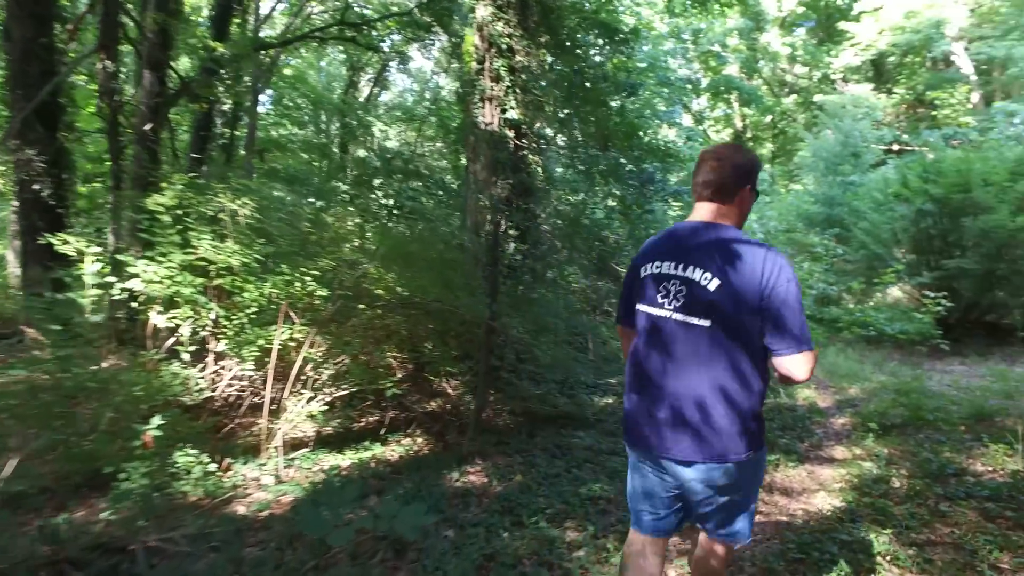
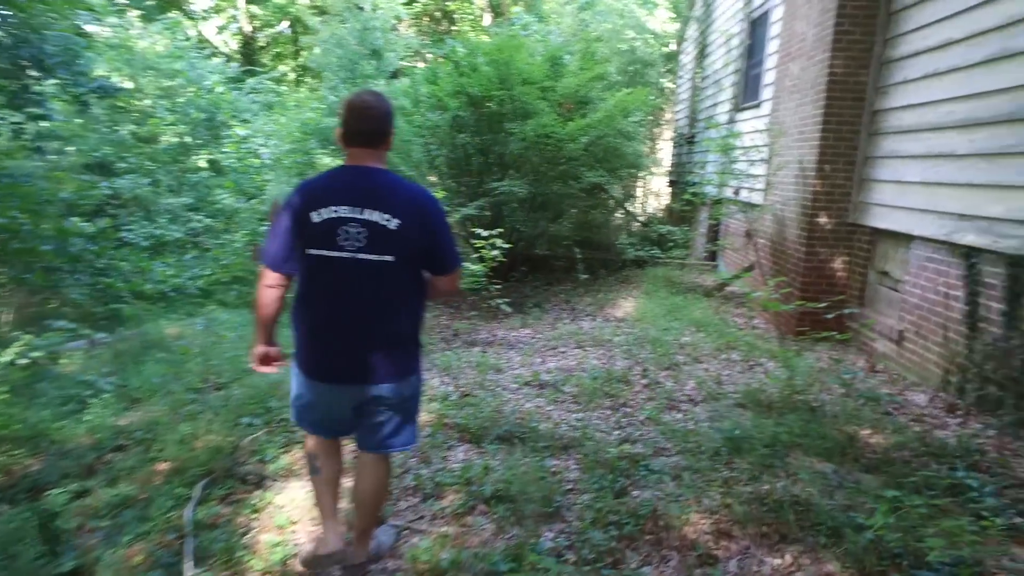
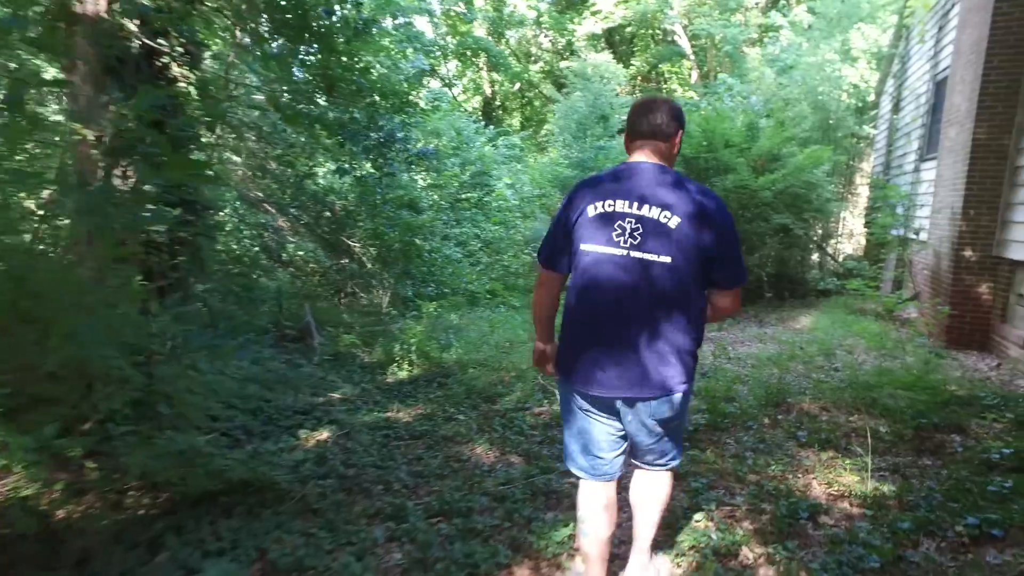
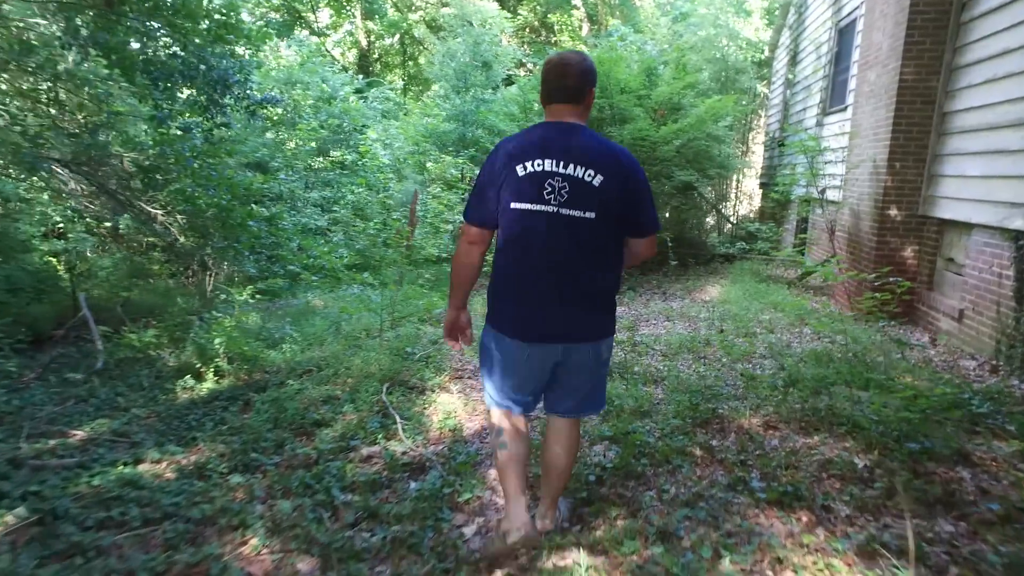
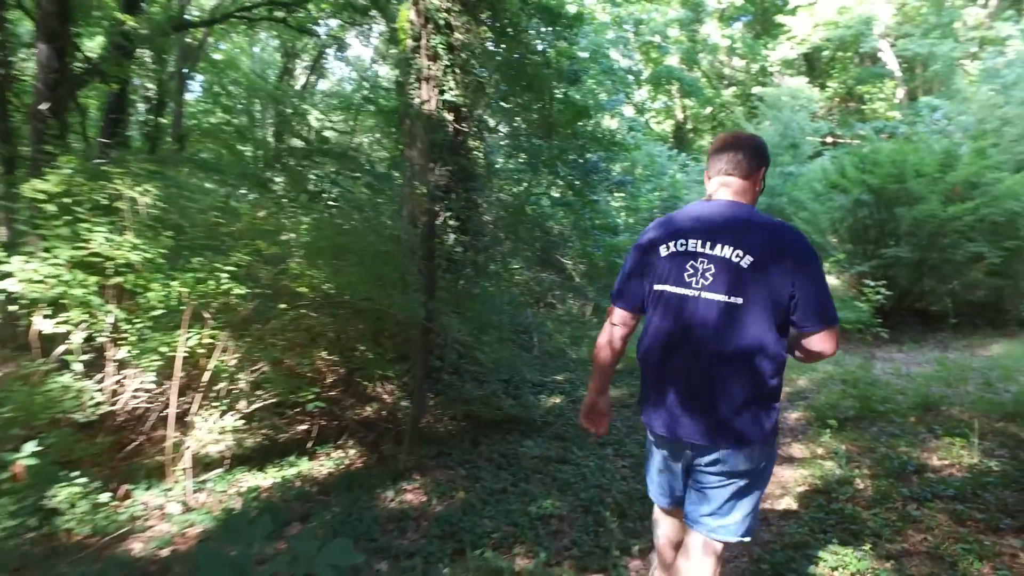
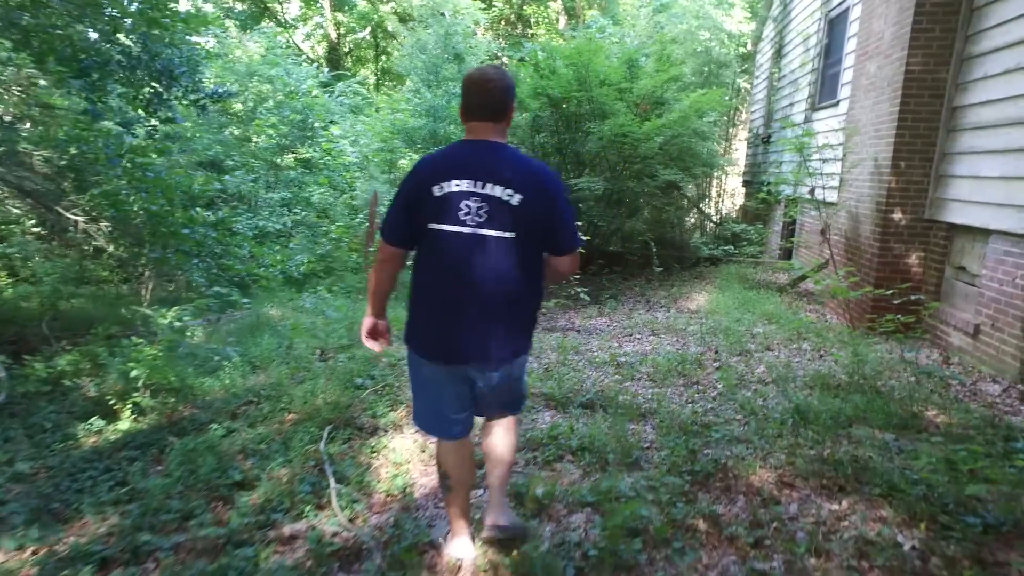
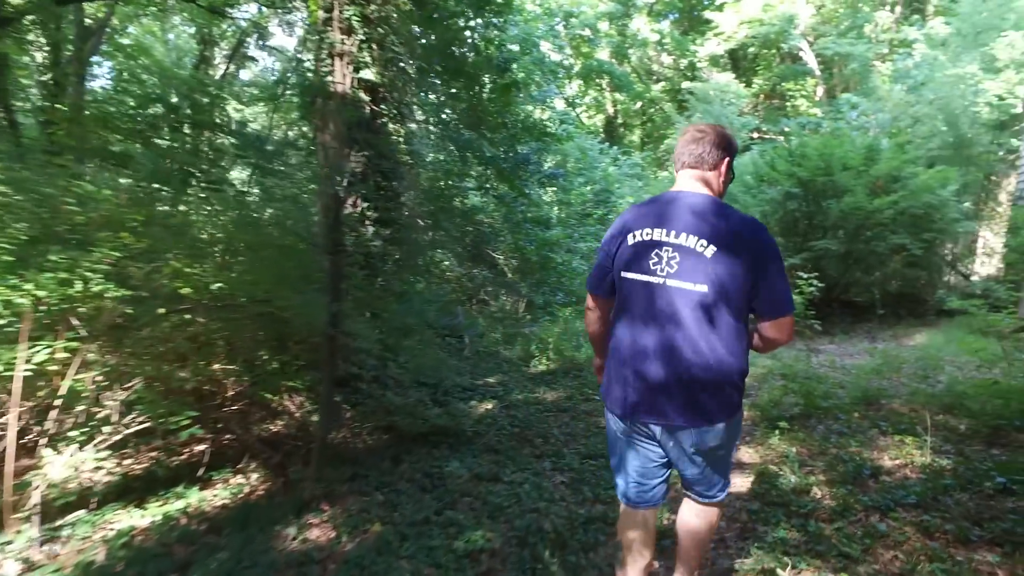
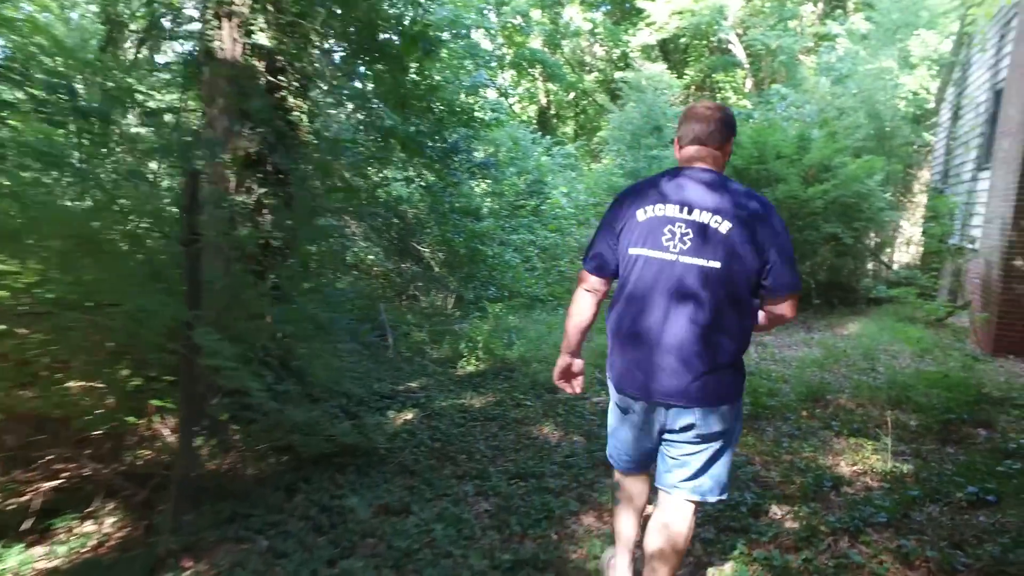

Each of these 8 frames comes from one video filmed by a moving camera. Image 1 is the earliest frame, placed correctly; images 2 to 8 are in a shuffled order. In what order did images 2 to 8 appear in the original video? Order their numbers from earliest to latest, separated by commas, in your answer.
5, 7, 8, 3, 4, 6, 2
